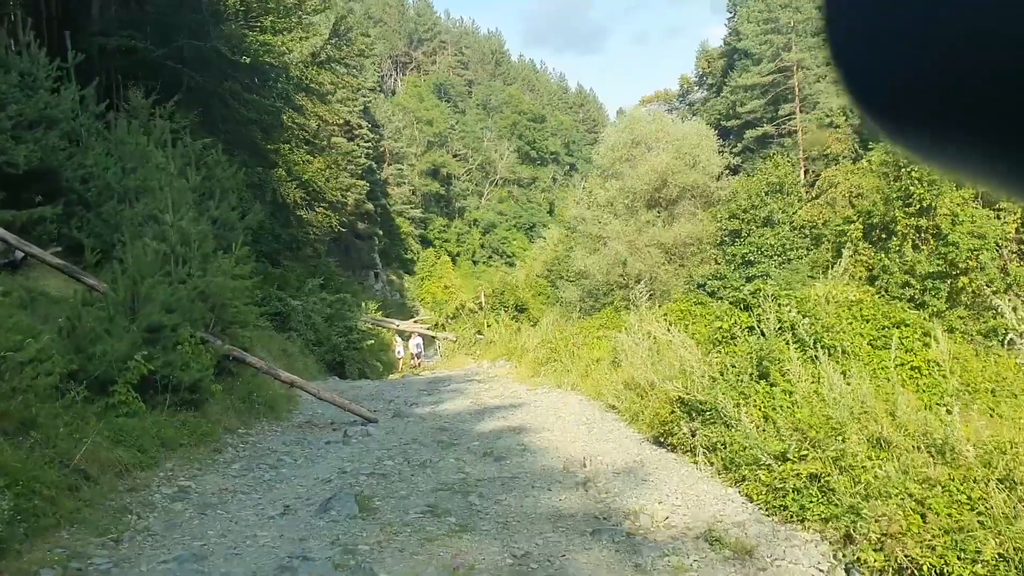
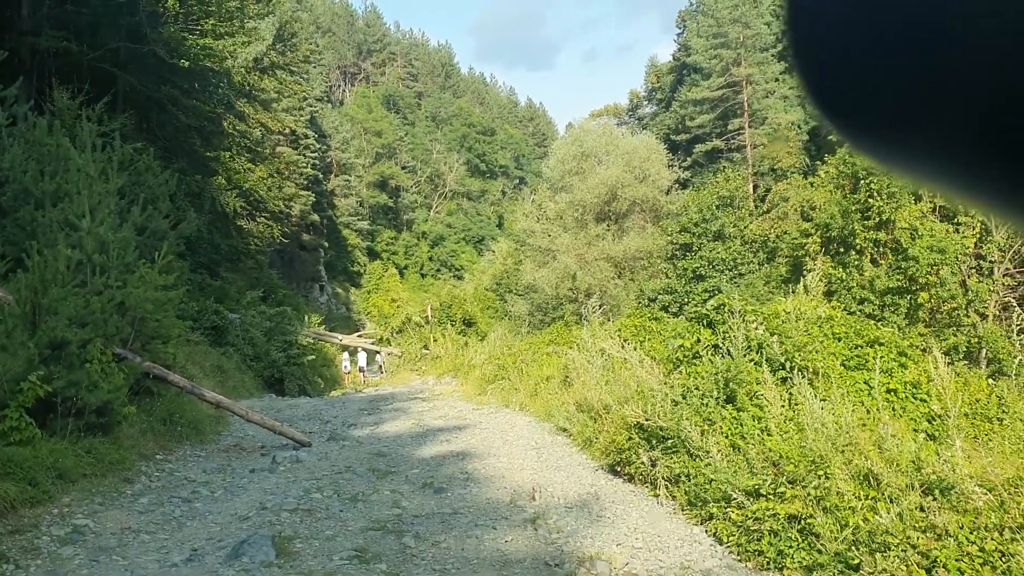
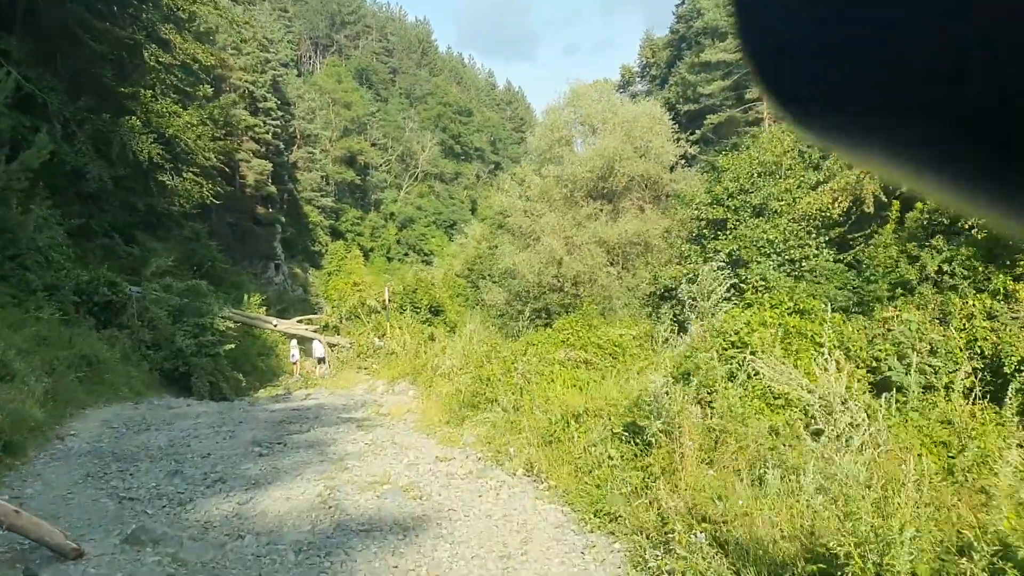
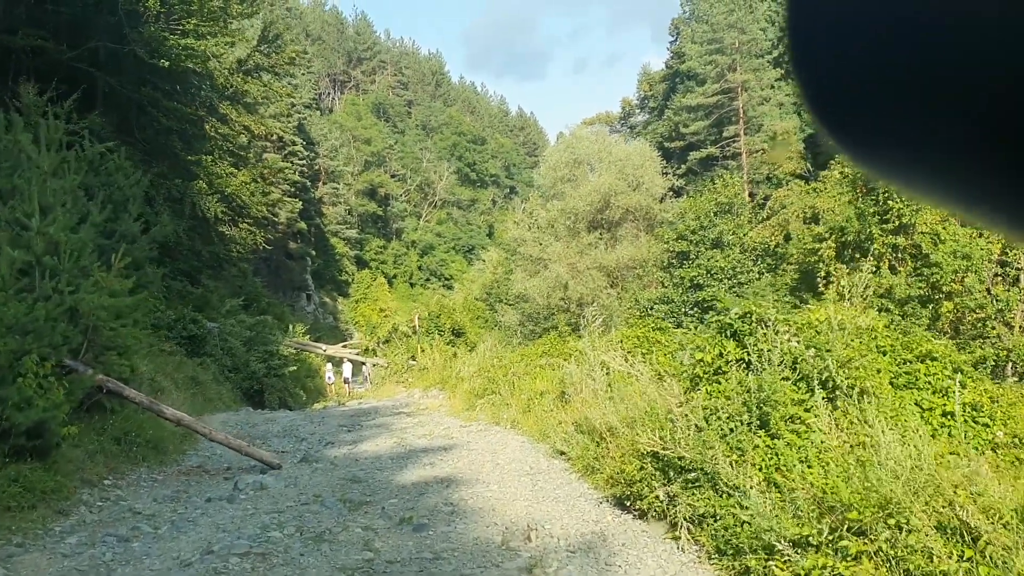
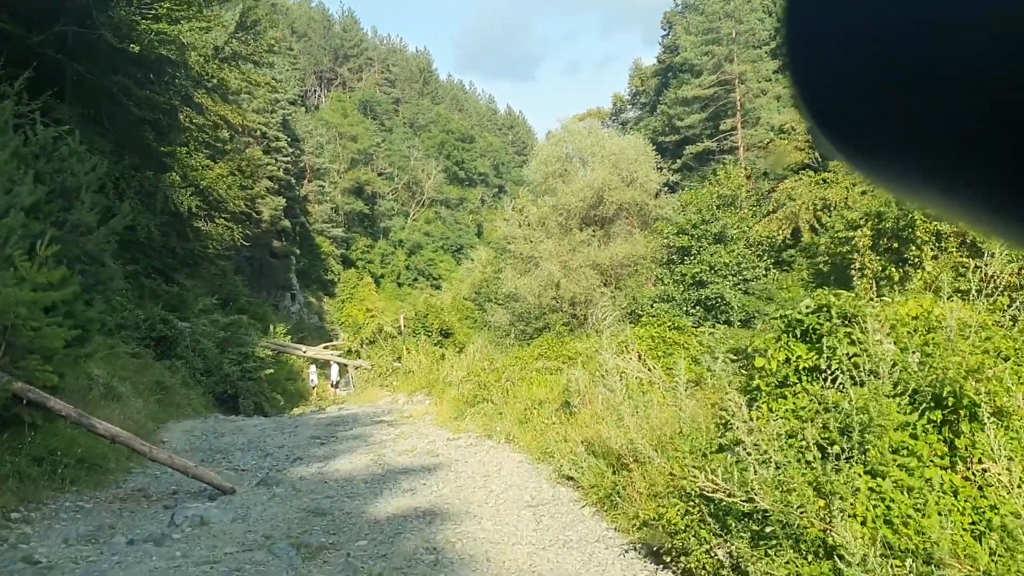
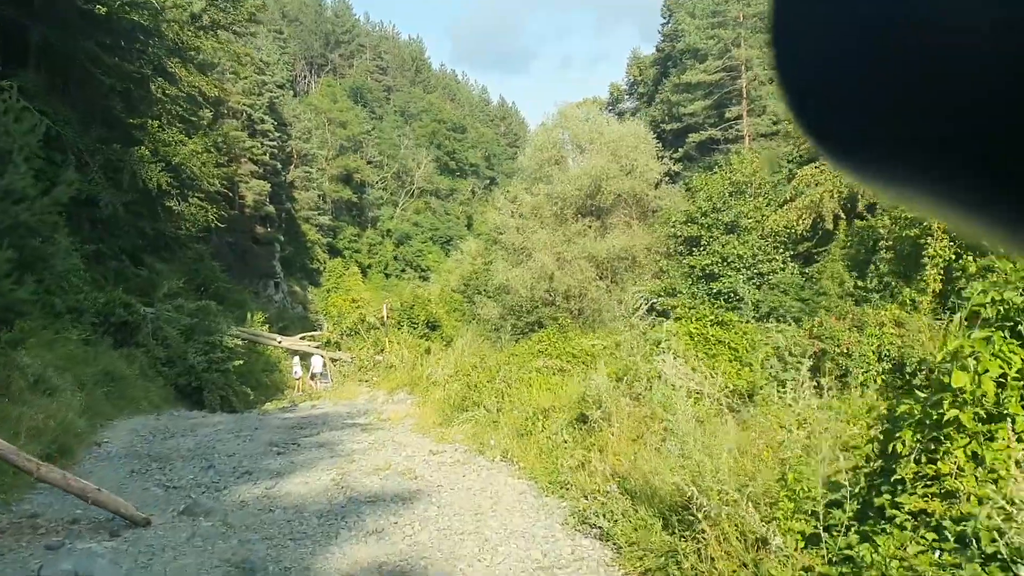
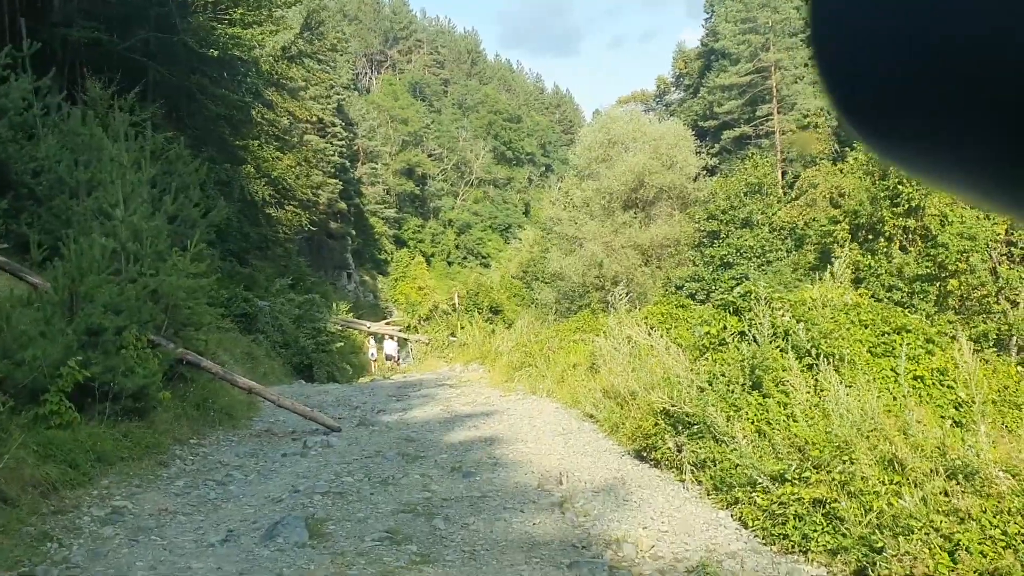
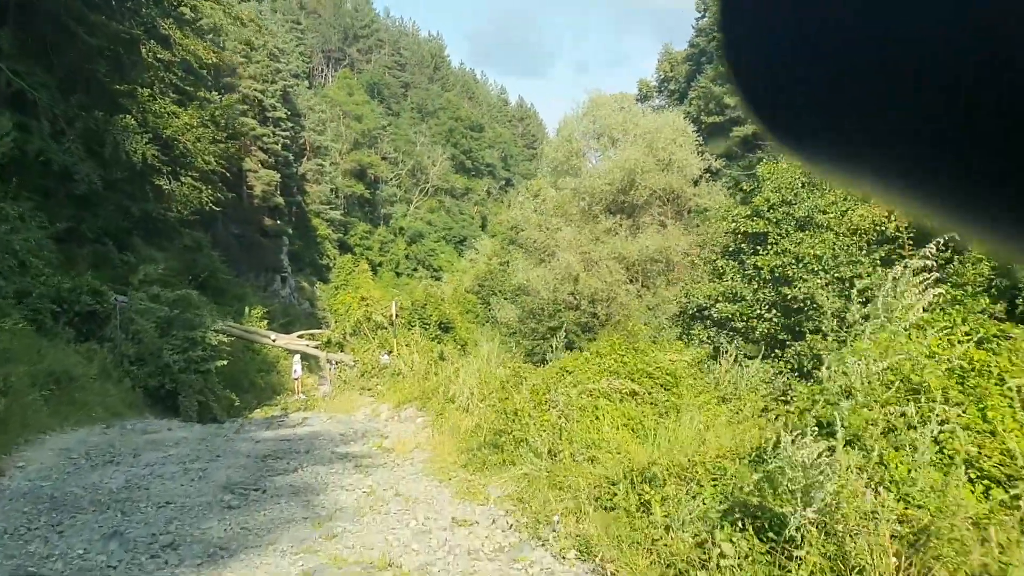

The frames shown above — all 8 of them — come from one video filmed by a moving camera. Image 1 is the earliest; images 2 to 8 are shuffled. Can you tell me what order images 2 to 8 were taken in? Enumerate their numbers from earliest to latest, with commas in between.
7, 2, 4, 5, 6, 3, 8
